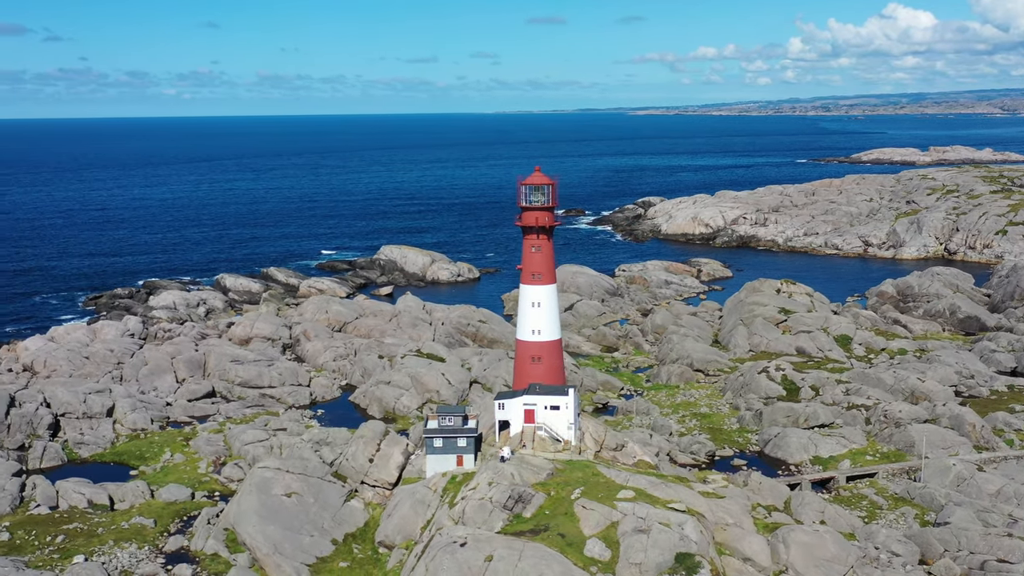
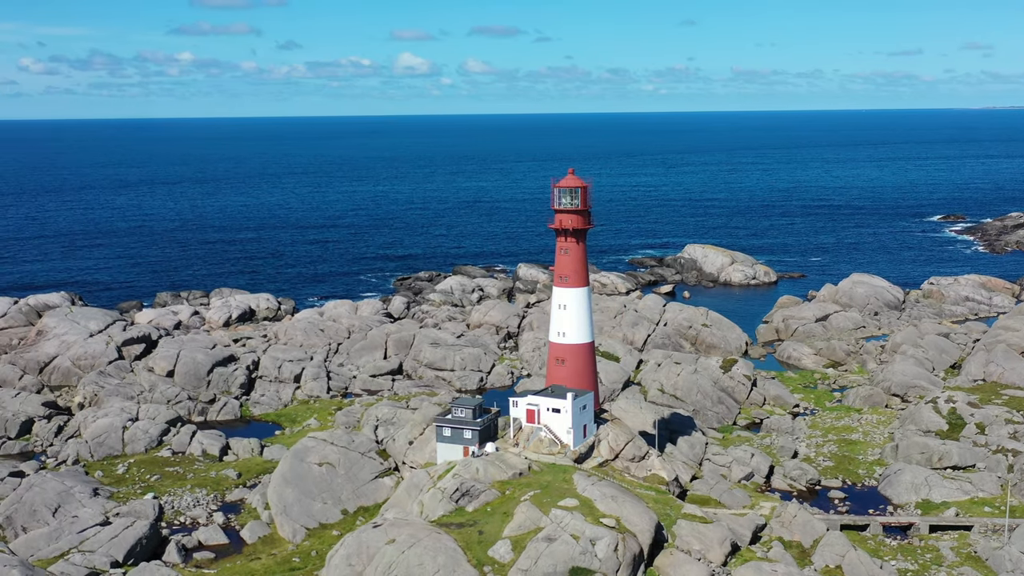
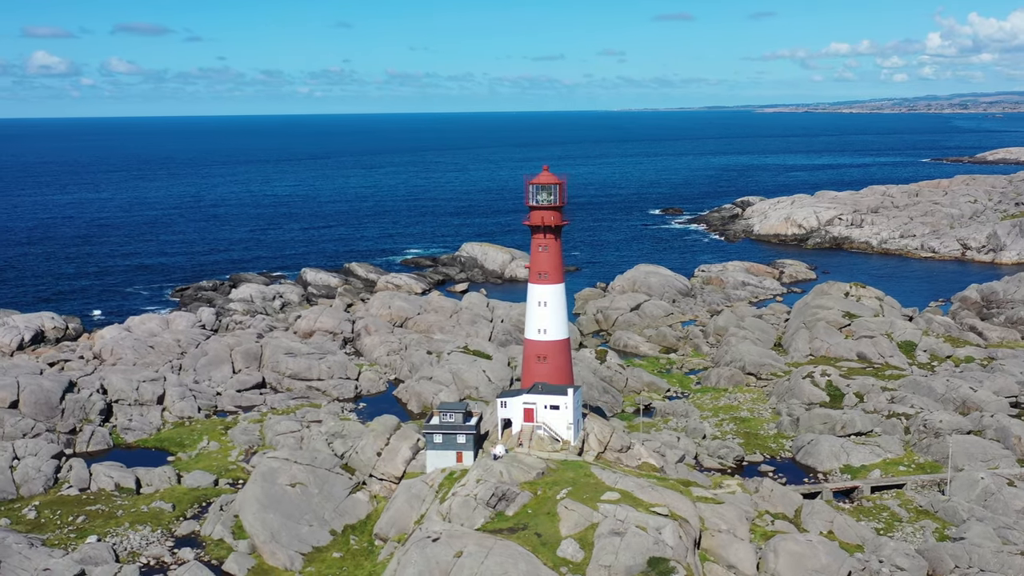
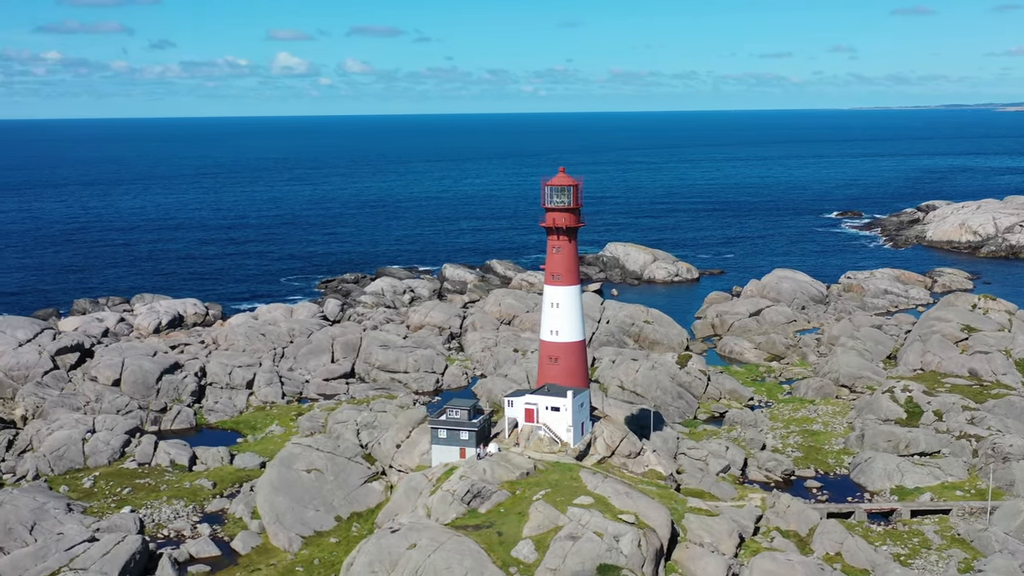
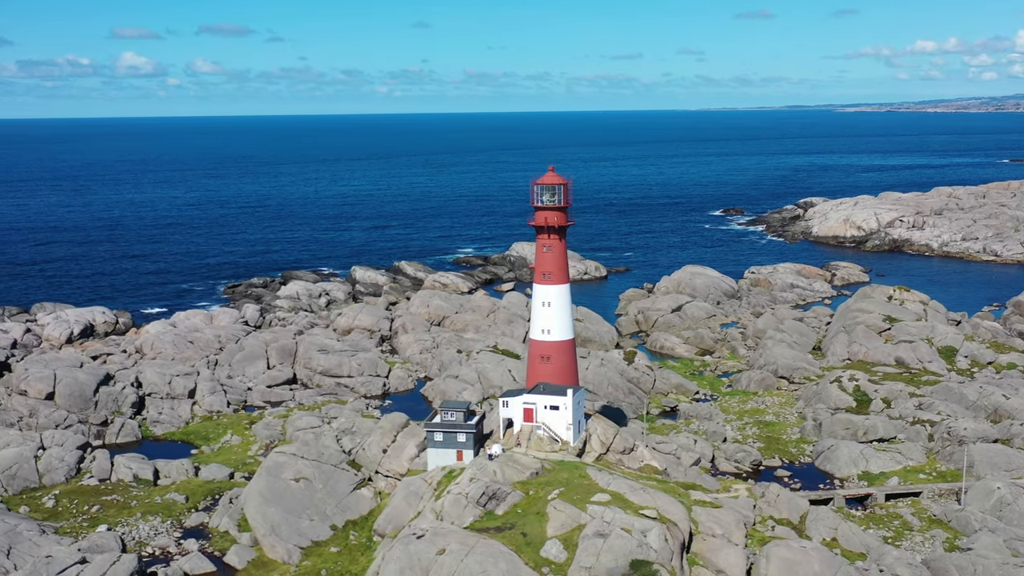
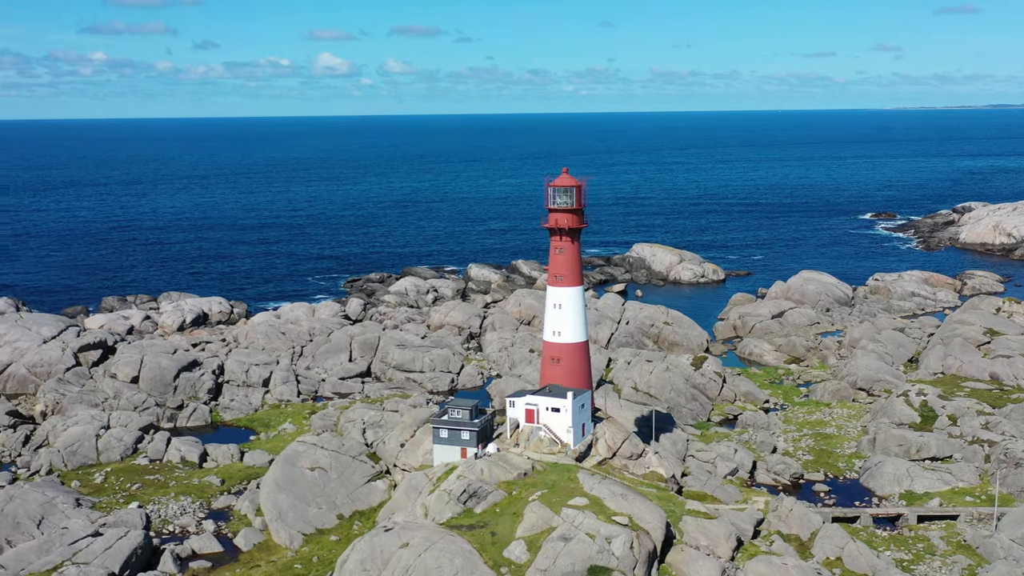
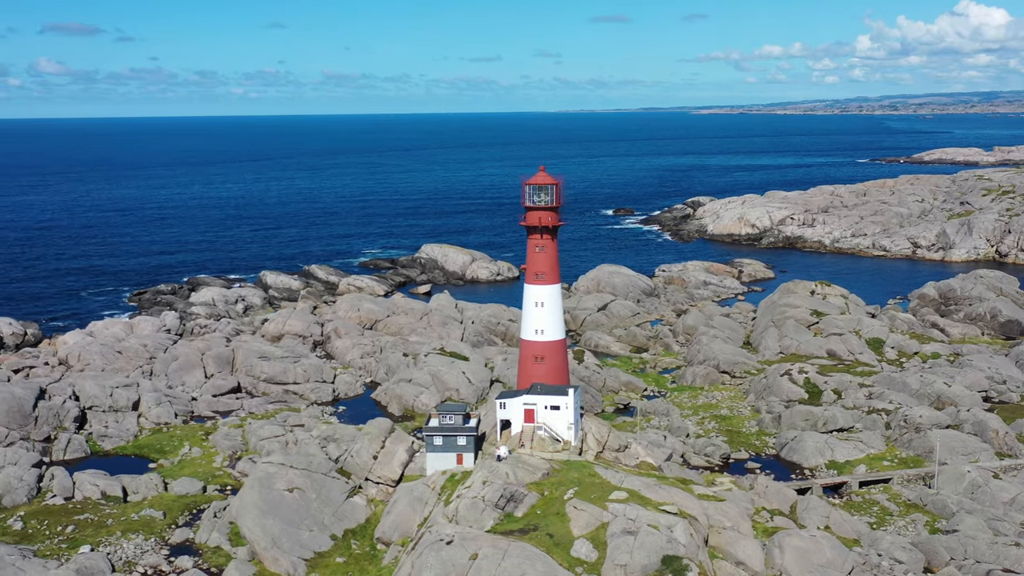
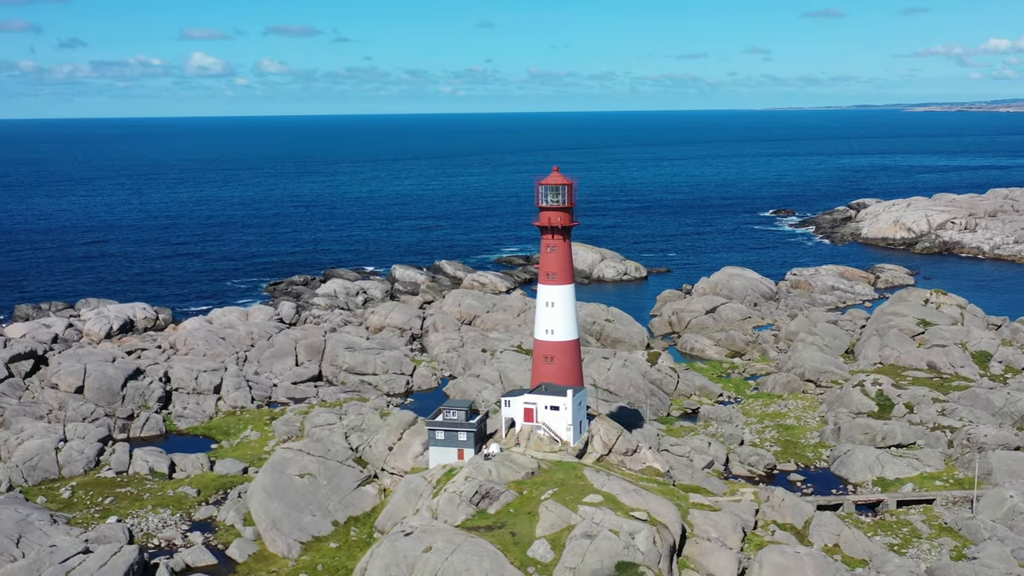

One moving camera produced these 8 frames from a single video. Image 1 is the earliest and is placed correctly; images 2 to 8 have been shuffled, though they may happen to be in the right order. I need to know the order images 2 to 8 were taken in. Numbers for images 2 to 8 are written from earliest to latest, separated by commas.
7, 3, 5, 8, 4, 6, 2
